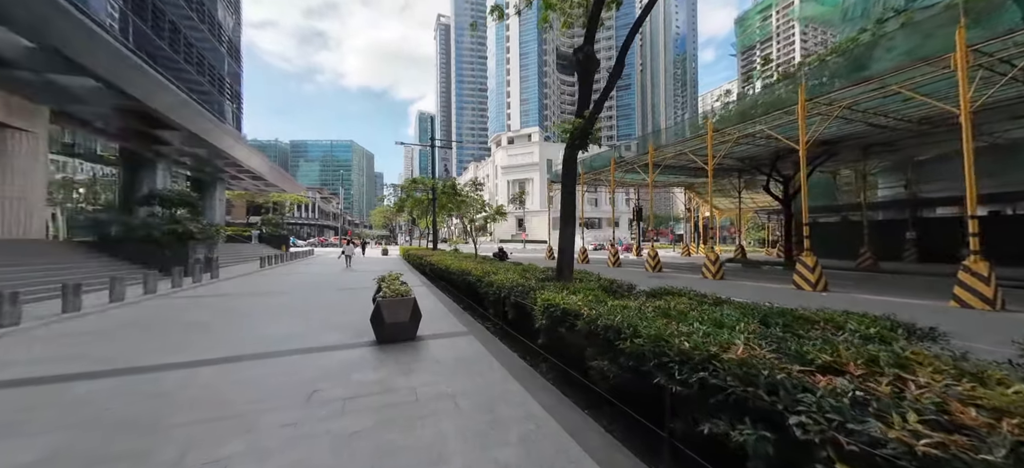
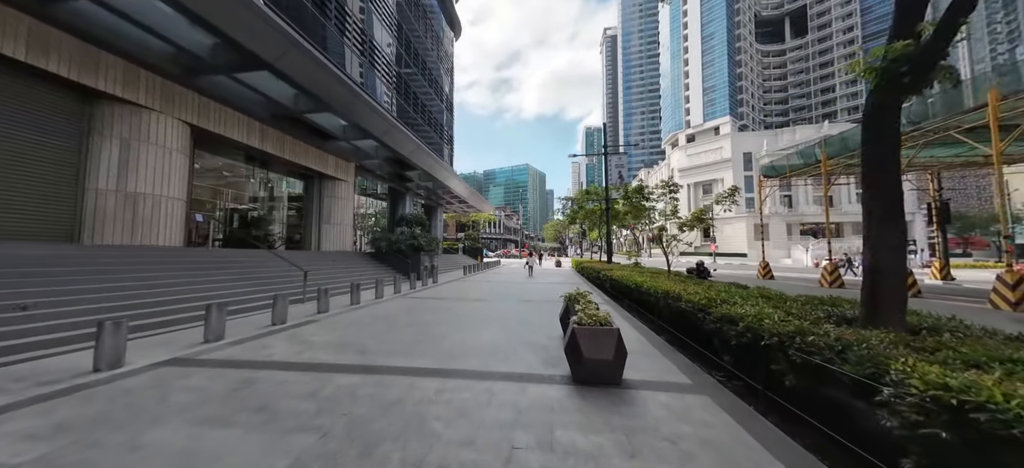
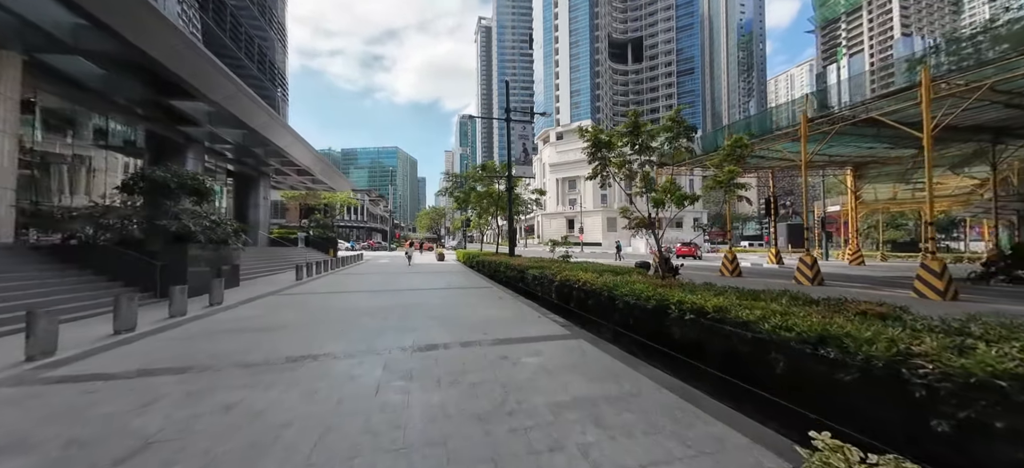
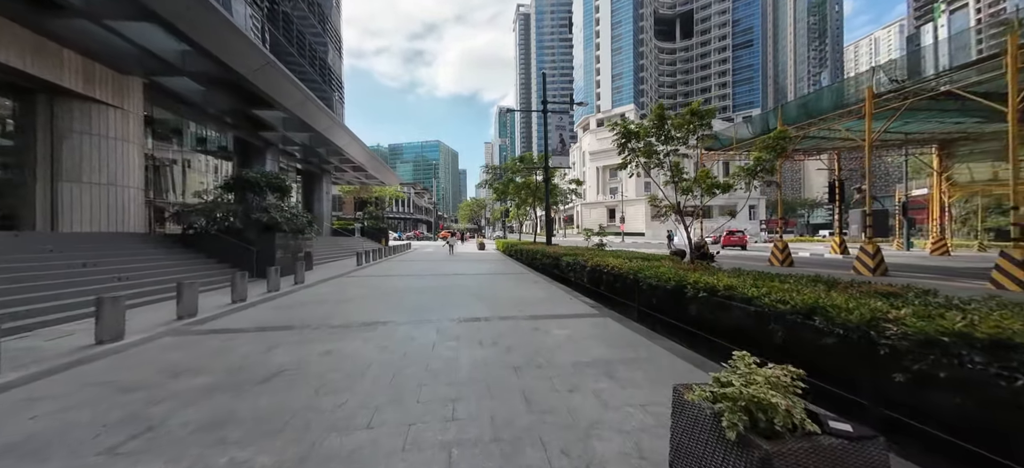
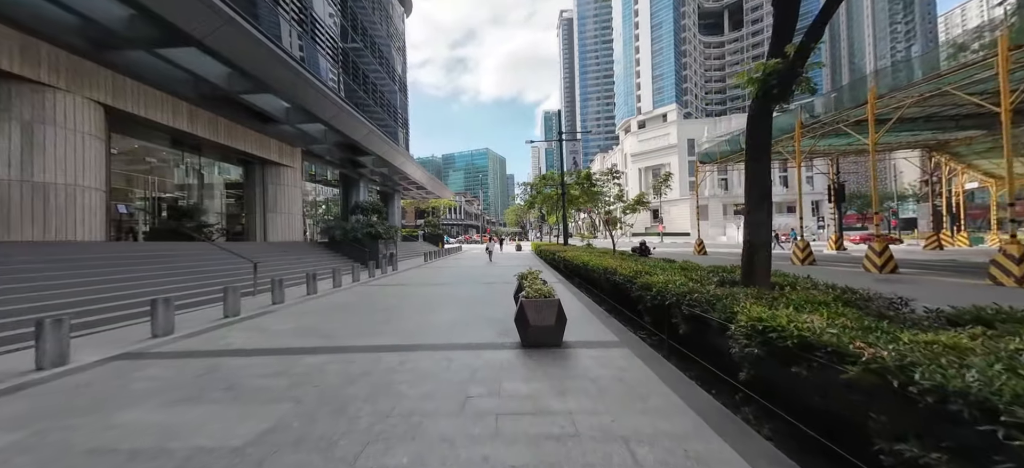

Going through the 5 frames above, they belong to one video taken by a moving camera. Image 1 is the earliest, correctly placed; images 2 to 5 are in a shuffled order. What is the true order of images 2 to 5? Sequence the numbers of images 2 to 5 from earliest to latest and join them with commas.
5, 2, 4, 3
